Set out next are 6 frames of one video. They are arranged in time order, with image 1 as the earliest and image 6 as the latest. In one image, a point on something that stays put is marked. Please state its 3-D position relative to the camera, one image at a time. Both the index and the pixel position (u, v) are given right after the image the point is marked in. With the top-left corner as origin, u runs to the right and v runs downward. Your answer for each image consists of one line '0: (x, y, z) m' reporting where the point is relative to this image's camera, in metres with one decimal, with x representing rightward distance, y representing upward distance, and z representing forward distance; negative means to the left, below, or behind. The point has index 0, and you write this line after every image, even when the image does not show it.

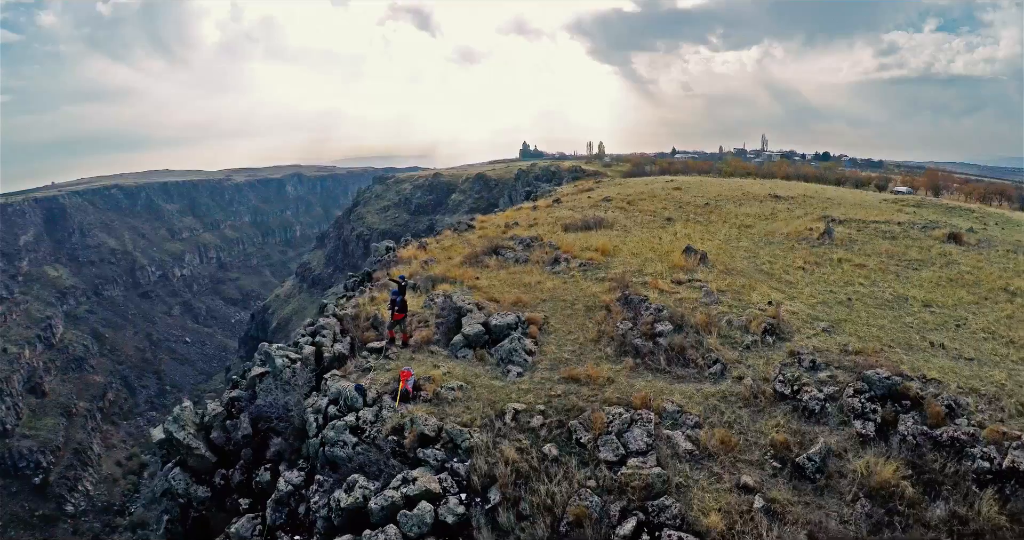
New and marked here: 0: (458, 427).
0: (-1.0, -3.2, +10.2) m
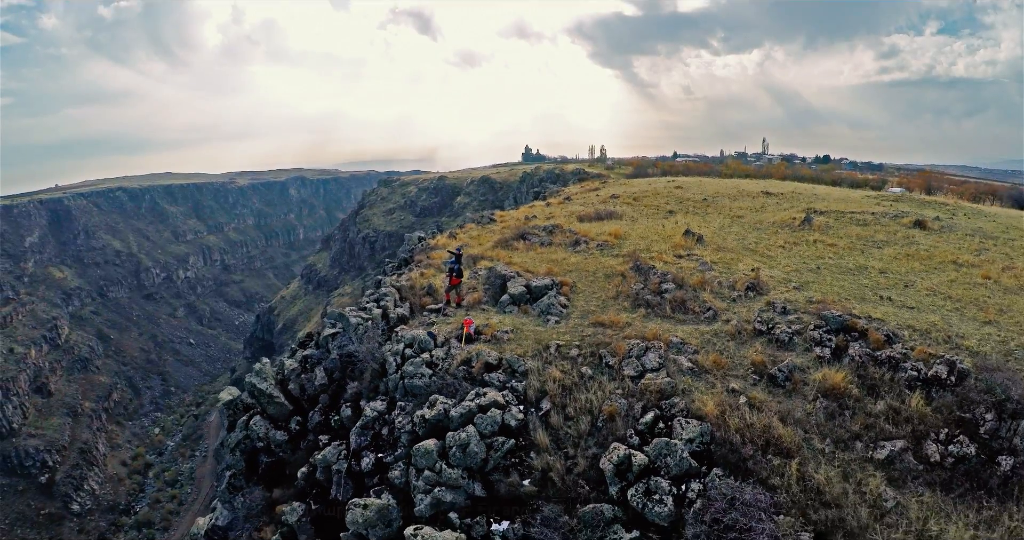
0: (+0.1, -2.4, +13.2) m
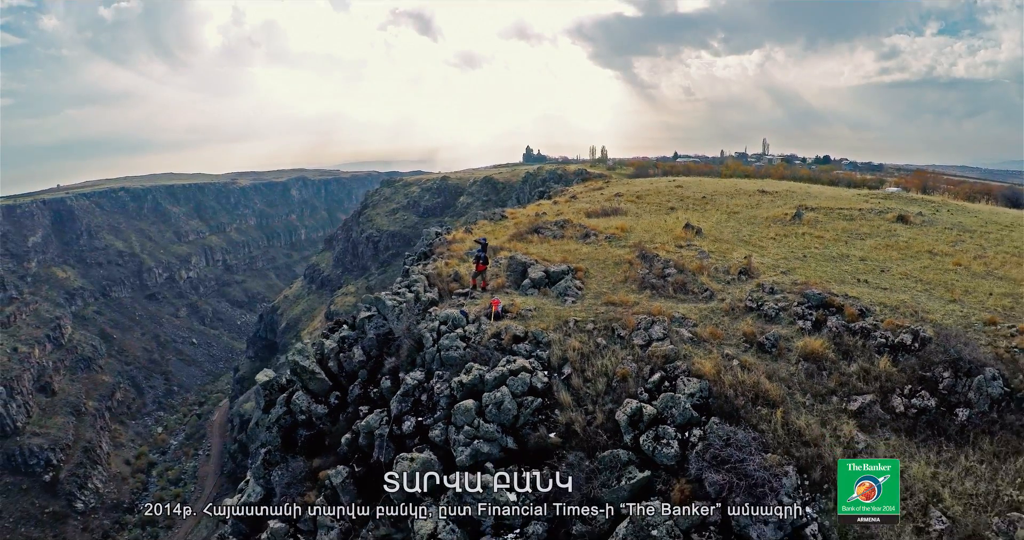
0: (+0.9, -1.9, +15.1) m
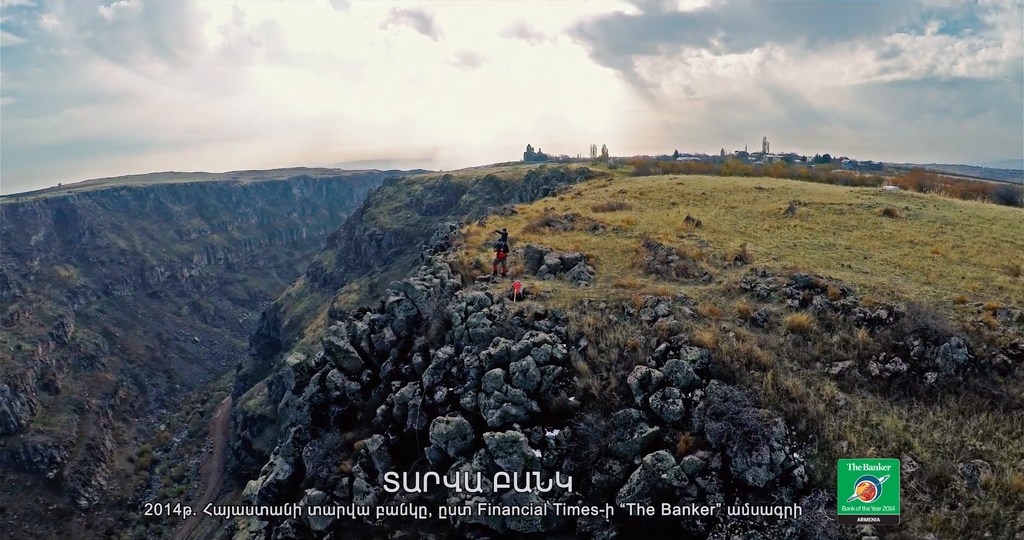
0: (+1.6, -1.4, +16.9) m
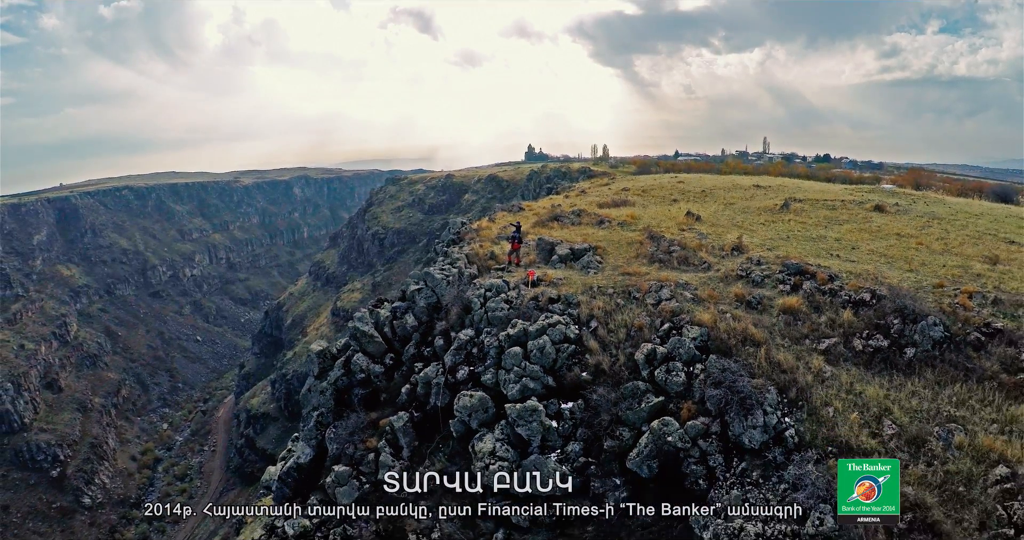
0: (+2.2, -1.0, +18.4) m
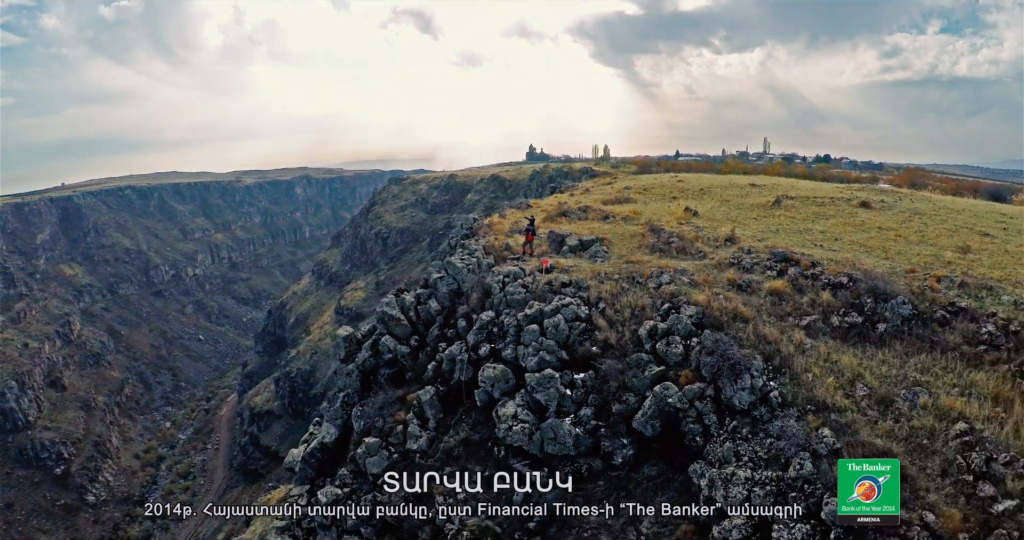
0: (+2.8, -0.5, +20.5) m
